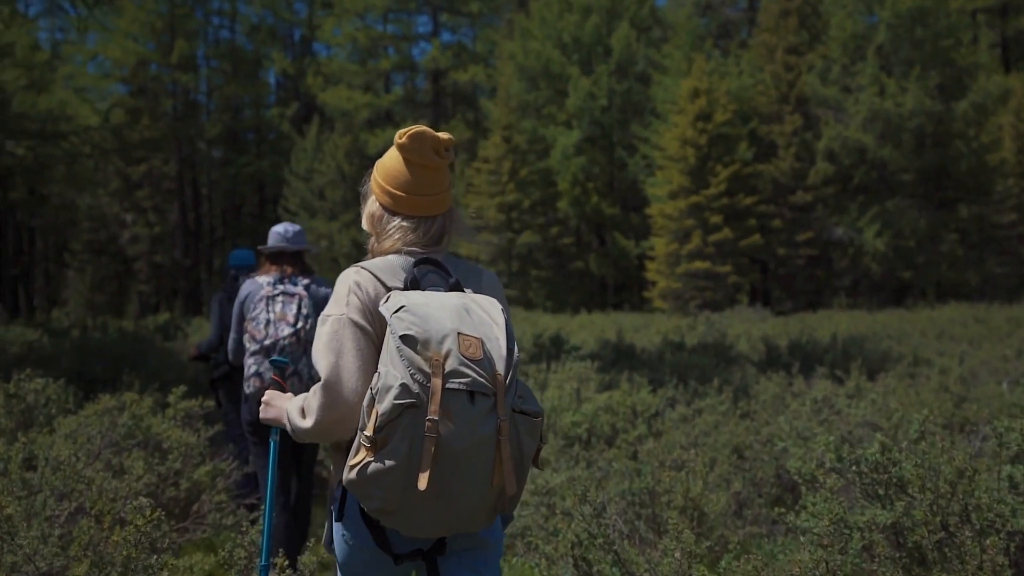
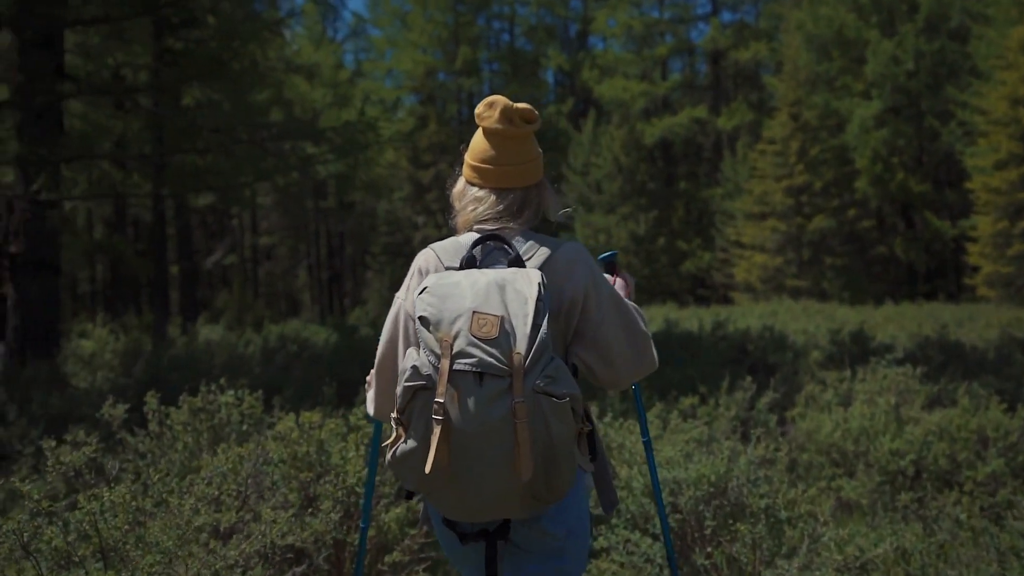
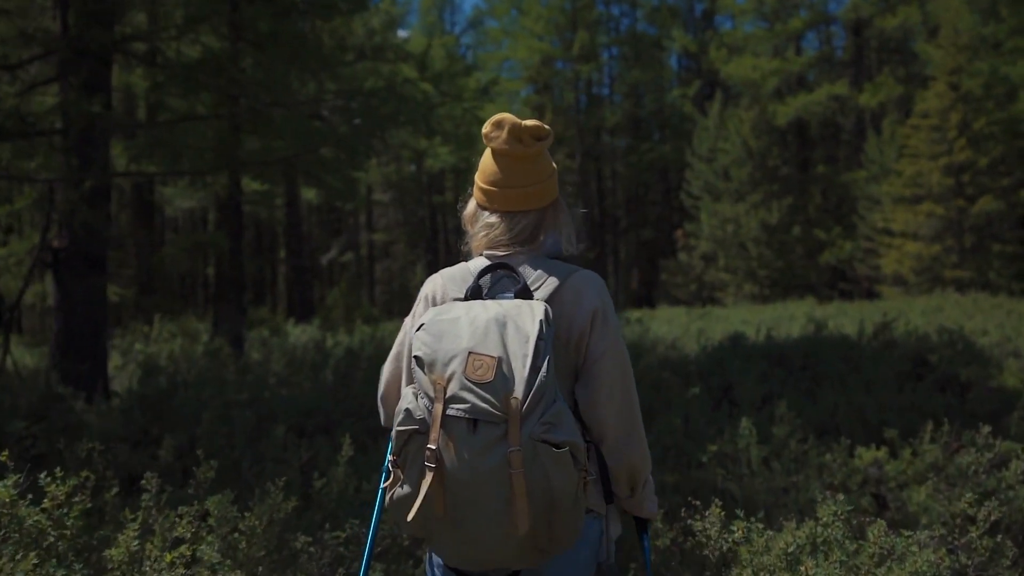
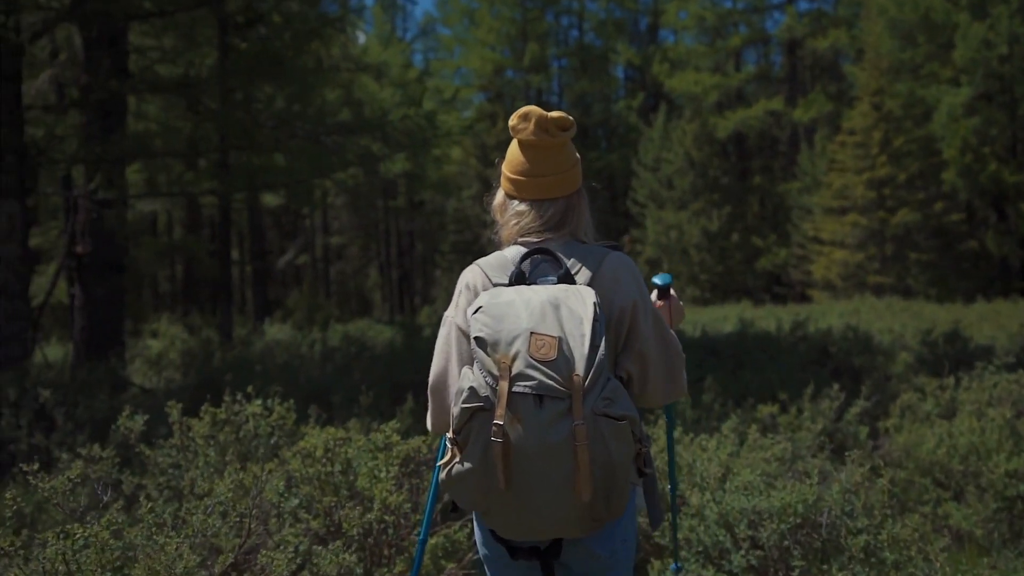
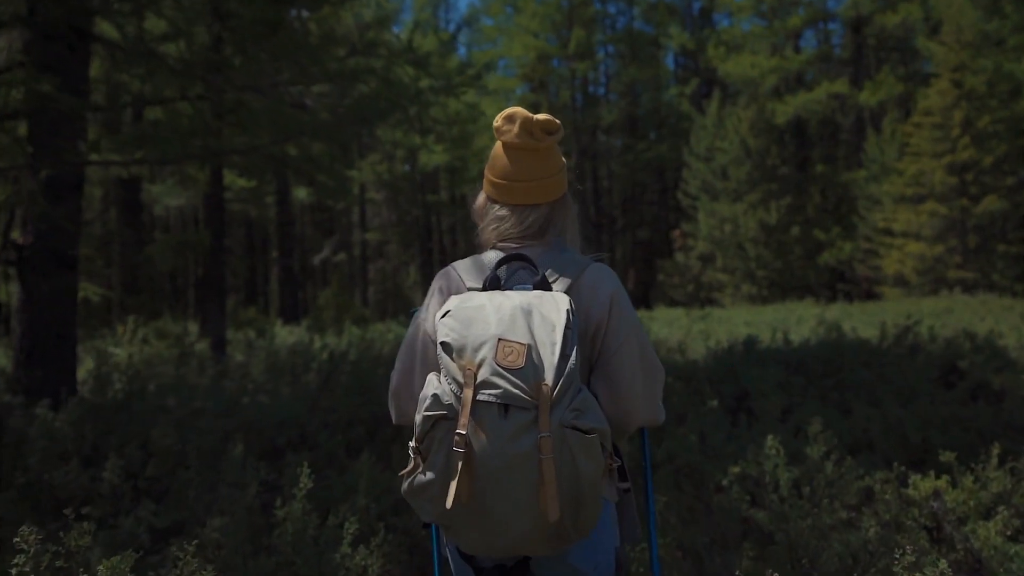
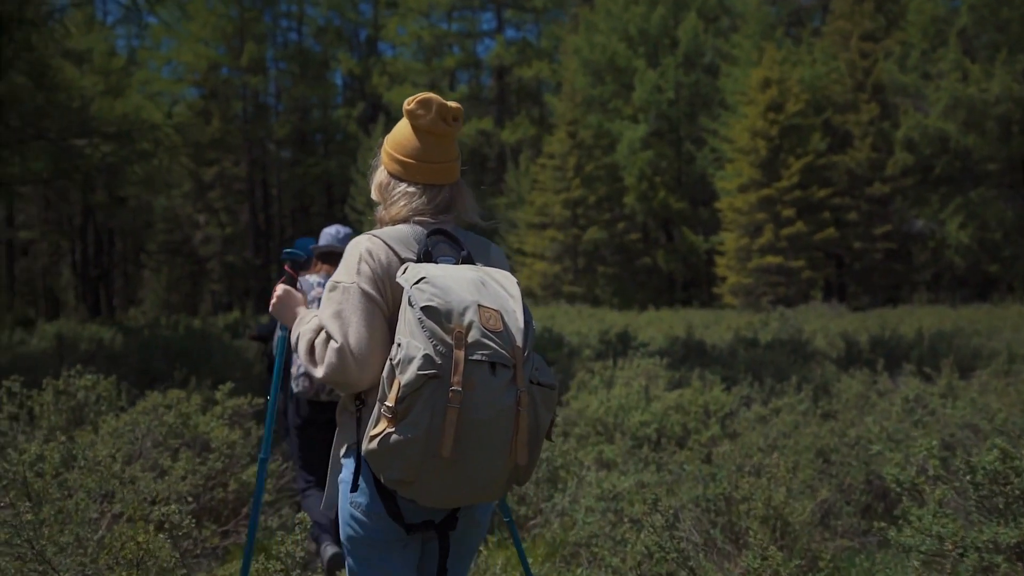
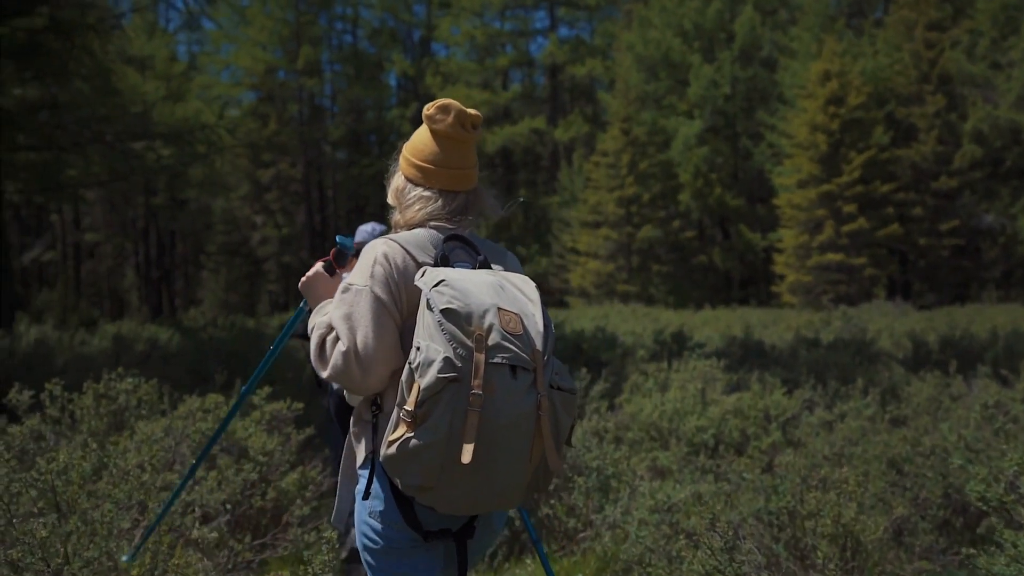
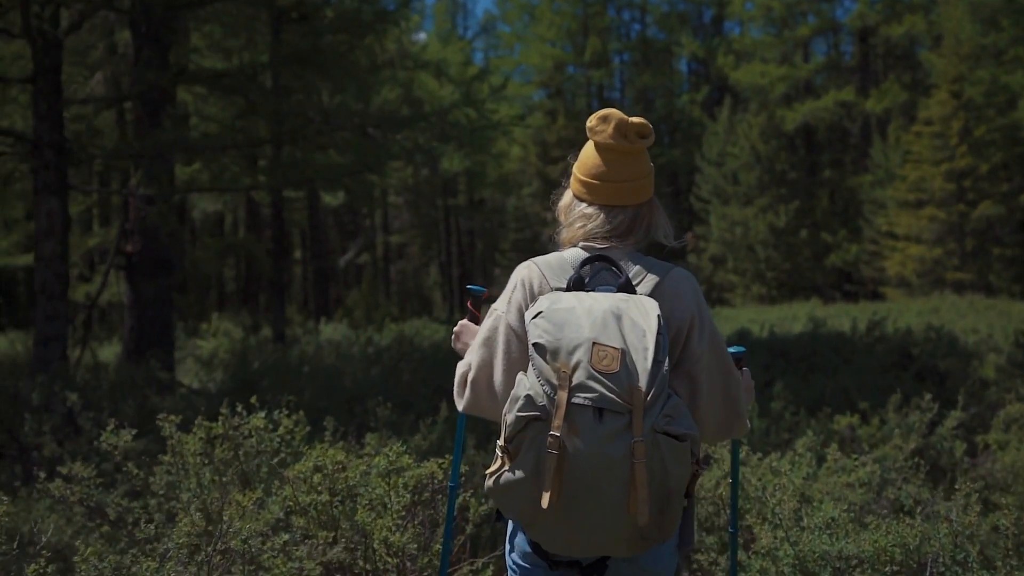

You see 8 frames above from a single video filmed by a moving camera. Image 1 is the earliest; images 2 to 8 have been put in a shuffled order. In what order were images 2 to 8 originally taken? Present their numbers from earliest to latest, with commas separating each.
6, 7, 2, 4, 8, 3, 5
